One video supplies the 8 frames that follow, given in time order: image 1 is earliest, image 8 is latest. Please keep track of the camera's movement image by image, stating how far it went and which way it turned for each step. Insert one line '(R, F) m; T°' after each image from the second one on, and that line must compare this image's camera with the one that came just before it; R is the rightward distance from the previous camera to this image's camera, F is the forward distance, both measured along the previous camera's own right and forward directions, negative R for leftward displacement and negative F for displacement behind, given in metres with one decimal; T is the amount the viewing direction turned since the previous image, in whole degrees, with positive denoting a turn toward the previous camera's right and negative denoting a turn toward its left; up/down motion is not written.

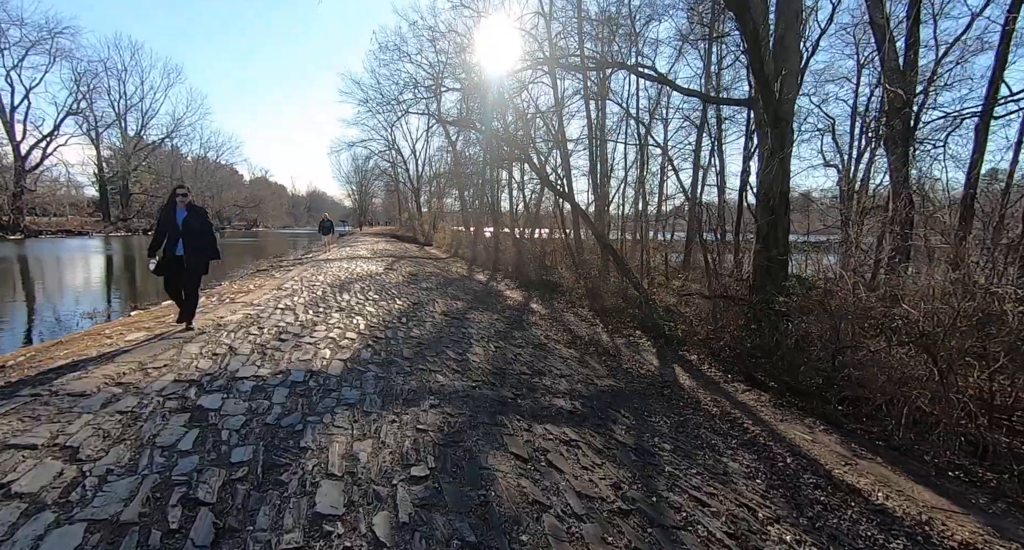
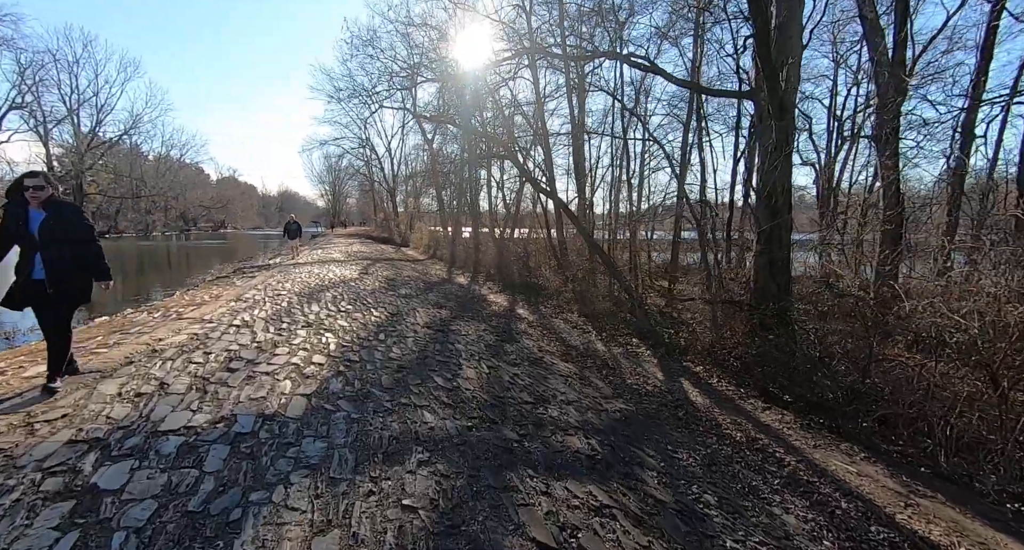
(-0.2, +0.8) m; +3°
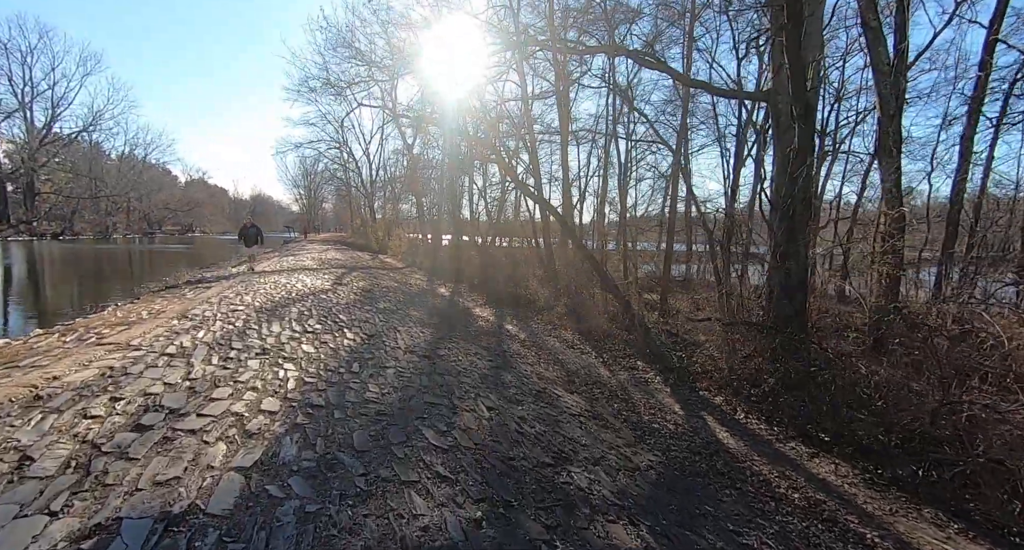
(-0.3, +1.0) m; +3°
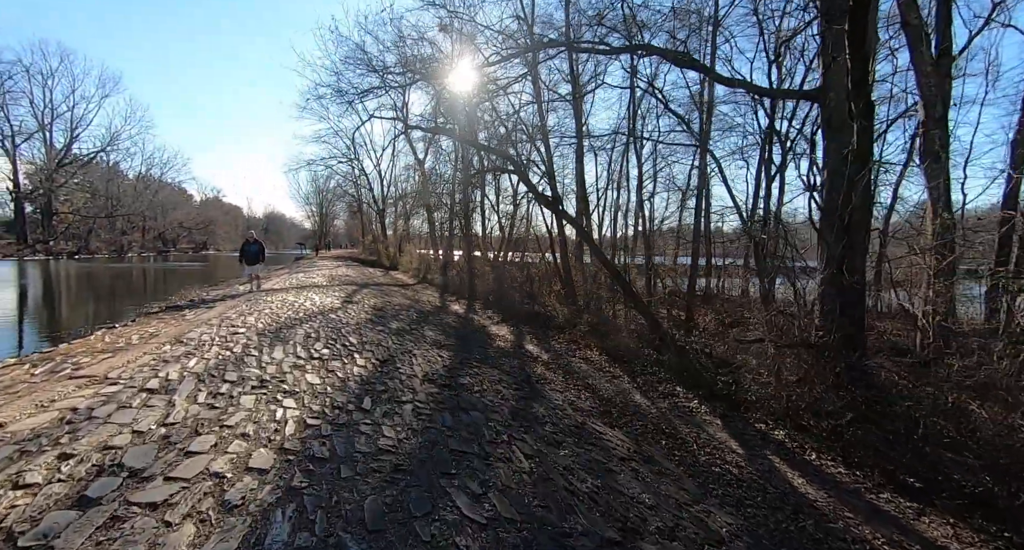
(-0.3, +0.7) m; -1°
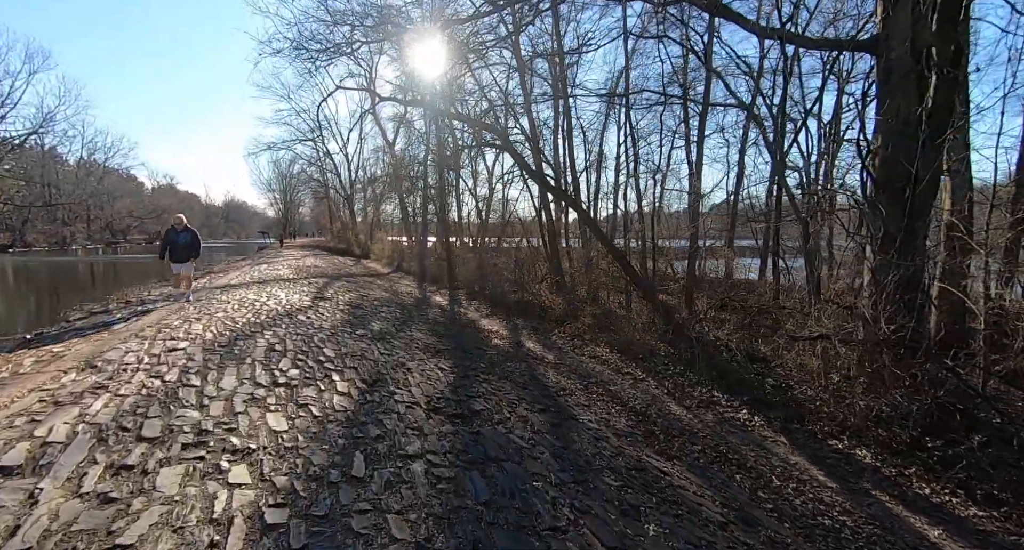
(-0.5, +1.3) m; +3°
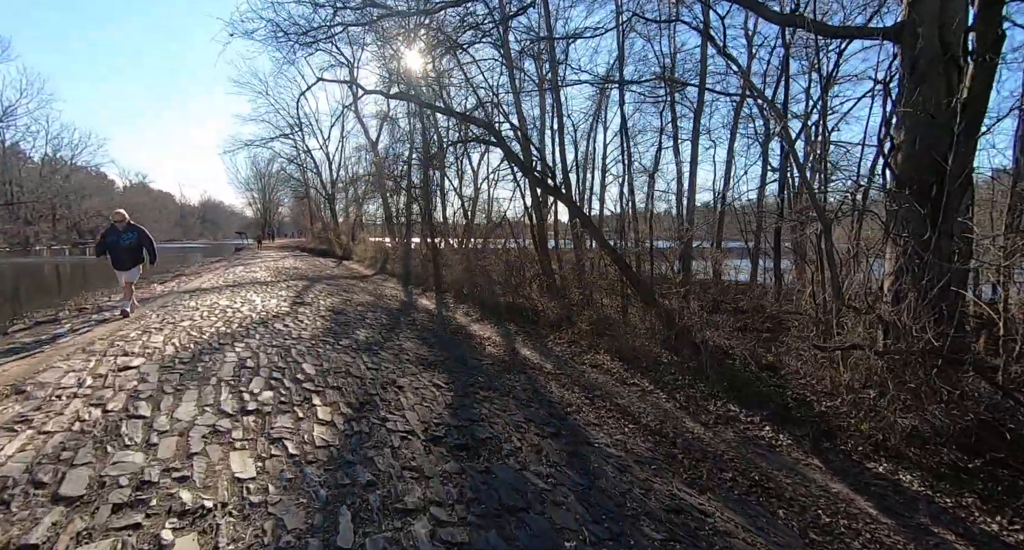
(-0.2, +0.6) m; +2°
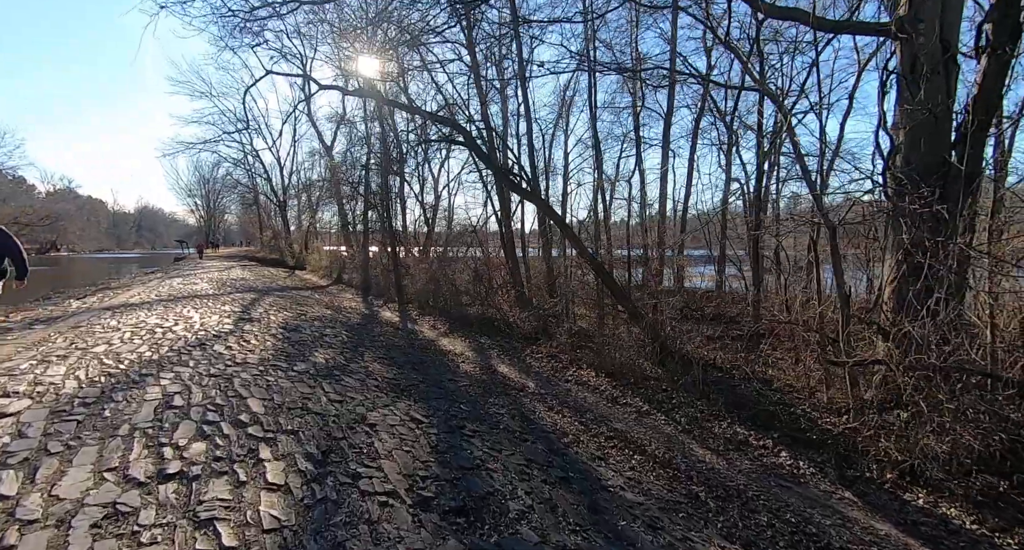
(-0.3, +0.7) m; +5°
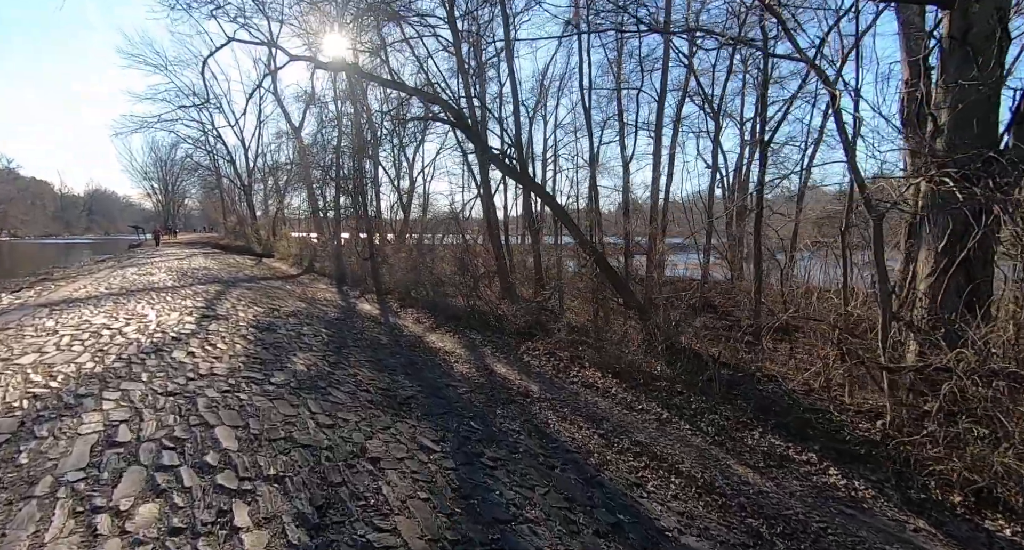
(-0.4, +0.7) m; +3°
